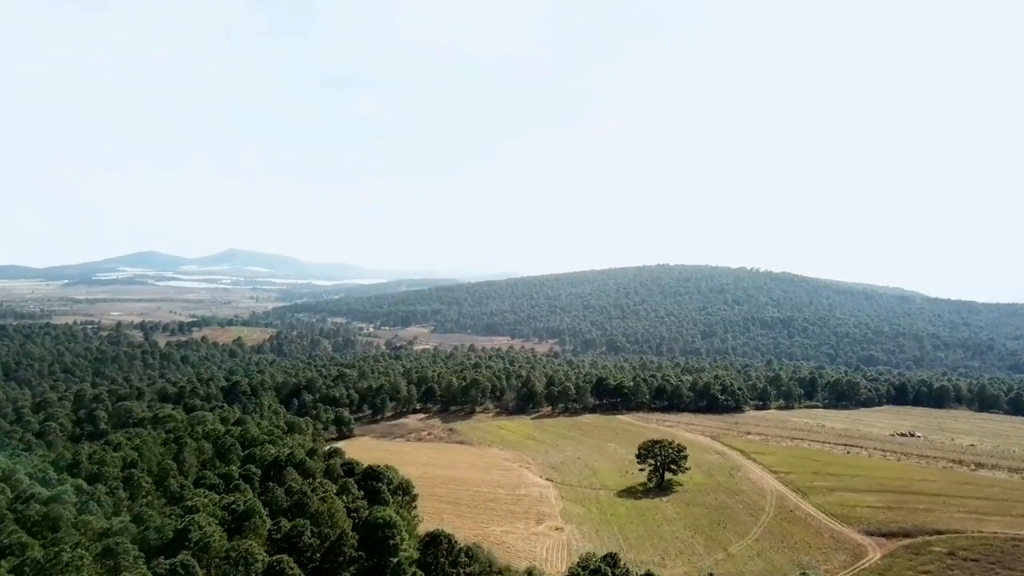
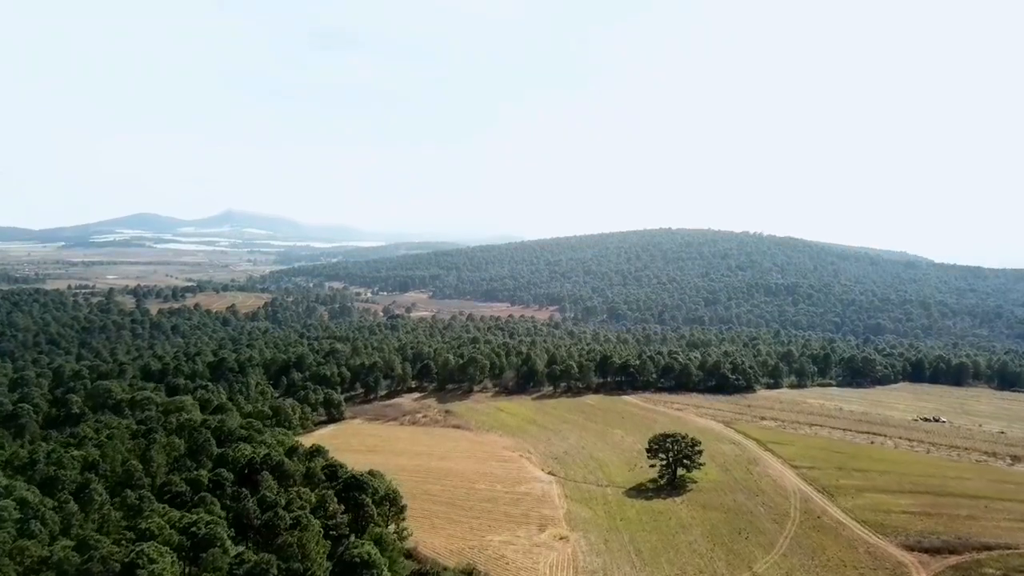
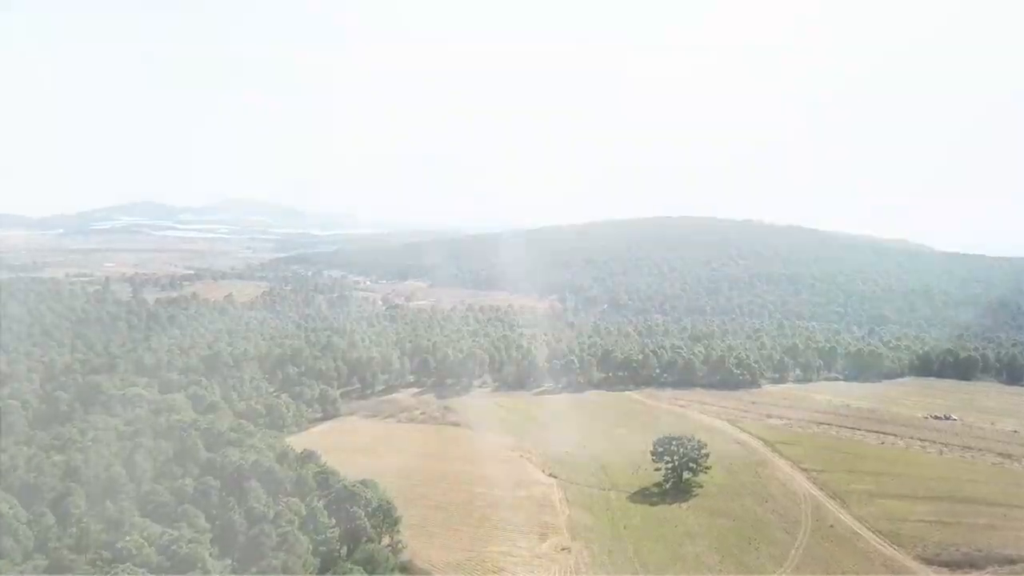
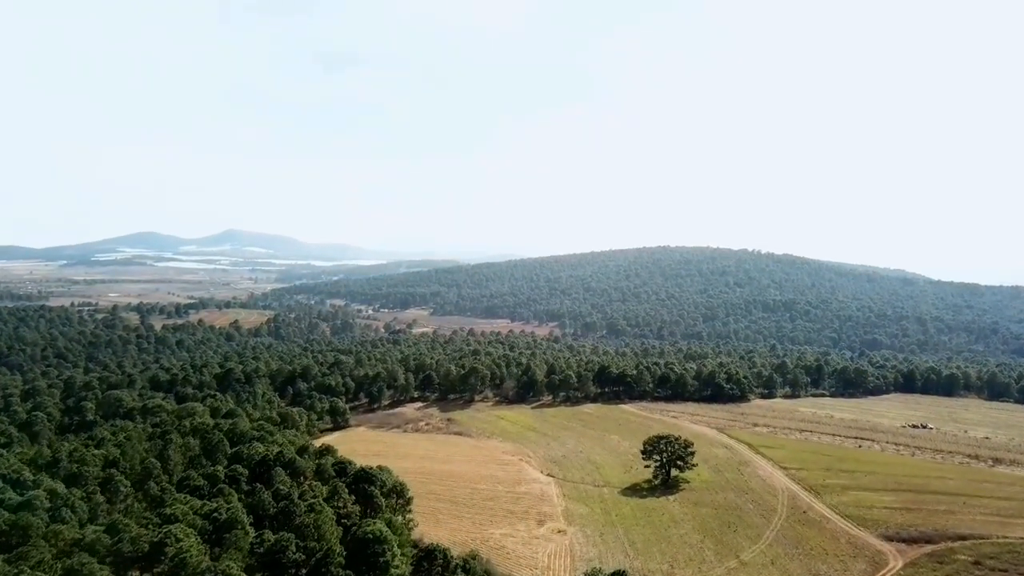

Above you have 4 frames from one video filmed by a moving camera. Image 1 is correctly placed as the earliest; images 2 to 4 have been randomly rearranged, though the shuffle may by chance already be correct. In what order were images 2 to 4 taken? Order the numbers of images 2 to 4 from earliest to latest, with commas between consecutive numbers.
4, 2, 3
